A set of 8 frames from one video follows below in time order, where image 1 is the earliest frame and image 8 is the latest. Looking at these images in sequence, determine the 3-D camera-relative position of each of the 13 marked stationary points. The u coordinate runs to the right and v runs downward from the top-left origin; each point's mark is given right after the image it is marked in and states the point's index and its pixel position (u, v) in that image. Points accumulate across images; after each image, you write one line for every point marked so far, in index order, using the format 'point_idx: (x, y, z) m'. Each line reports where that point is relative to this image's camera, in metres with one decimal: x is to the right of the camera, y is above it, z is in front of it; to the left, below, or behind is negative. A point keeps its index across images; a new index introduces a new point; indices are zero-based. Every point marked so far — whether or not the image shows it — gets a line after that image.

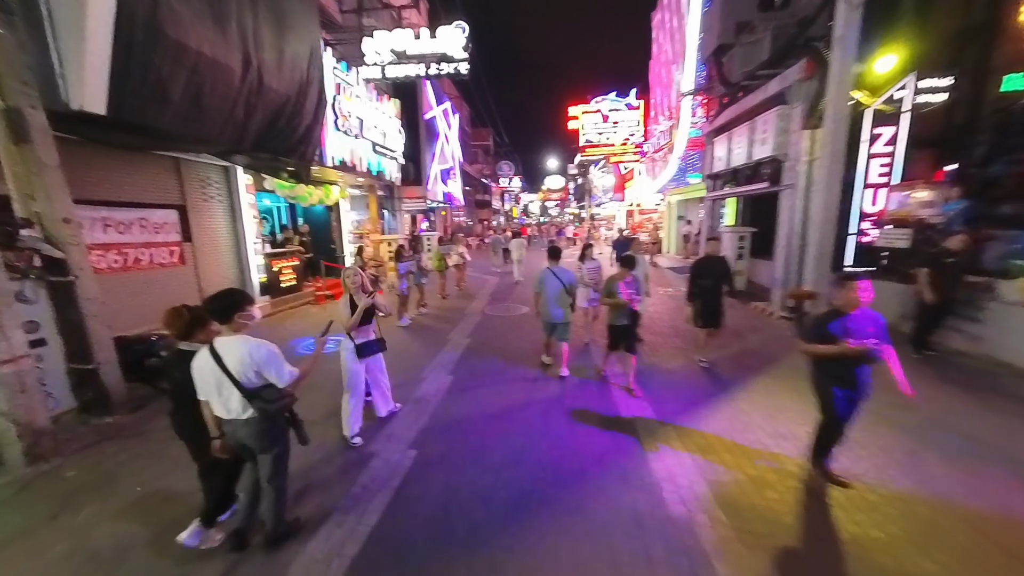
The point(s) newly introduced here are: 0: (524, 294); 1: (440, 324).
0: (+0.5, -0.2, +13.4) m
1: (-2.0, -1.0, +9.9) m
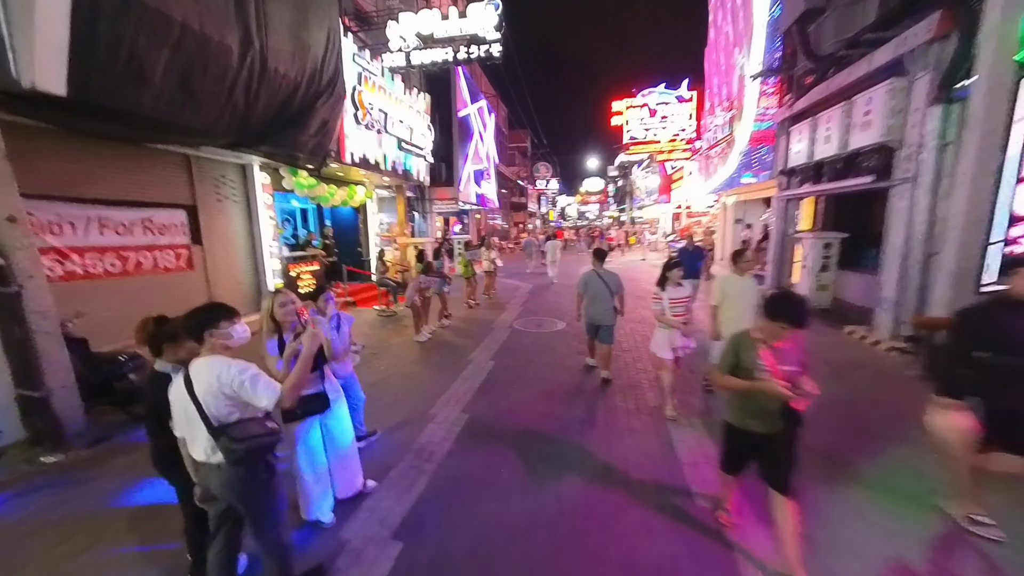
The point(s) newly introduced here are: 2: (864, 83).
0: (+1.6, -0.6, +12.0) m
1: (-1.2, -1.3, +8.7) m
2: (+8.1, +4.7, +8.2) m
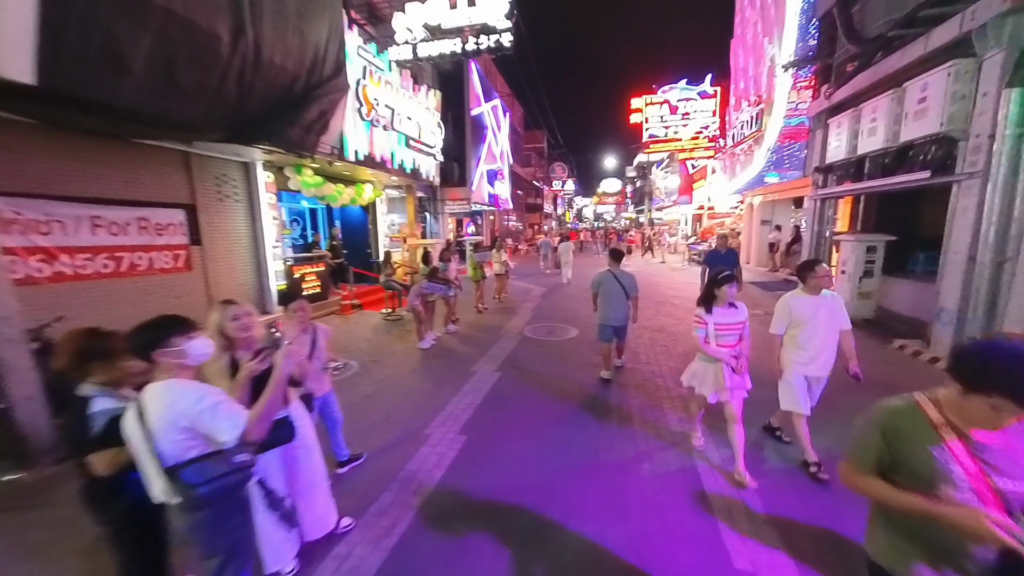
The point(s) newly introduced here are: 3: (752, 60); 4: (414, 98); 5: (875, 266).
0: (+2.0, -0.7, +11.4) m
1: (-1.0, -1.4, +8.2) m
2: (+8.3, +4.5, +7.4) m
3: (+10.5, +10.0, +15.8) m
4: (-3.0, +5.8, +10.9) m
5: (+9.0, +0.5, +8.9) m
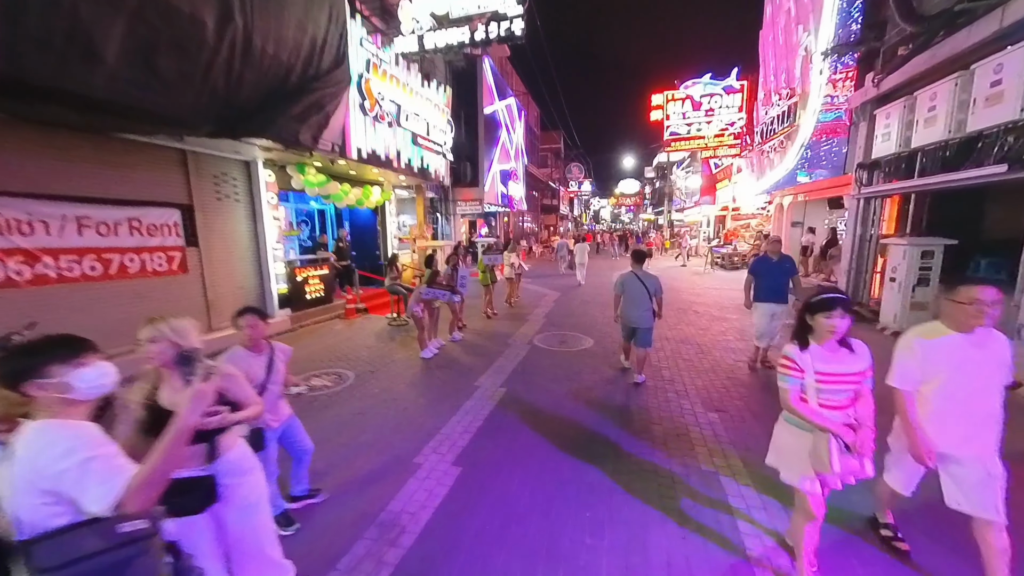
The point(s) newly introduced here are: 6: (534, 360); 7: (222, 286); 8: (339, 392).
0: (+2.3, -0.9, +10.7) m
1: (-0.8, -1.5, +7.6) m
2: (+8.5, +4.3, +6.4) m
3: (+11.1, +9.7, +14.7) m
4: (-2.6, +5.7, +10.5) m
5: (+9.2, +0.3, +7.9) m
6: (+0.4, -1.5, +7.4) m
7: (-6.5, 0.0, +8.1) m
8: (-2.9, -1.8, +6.1) m
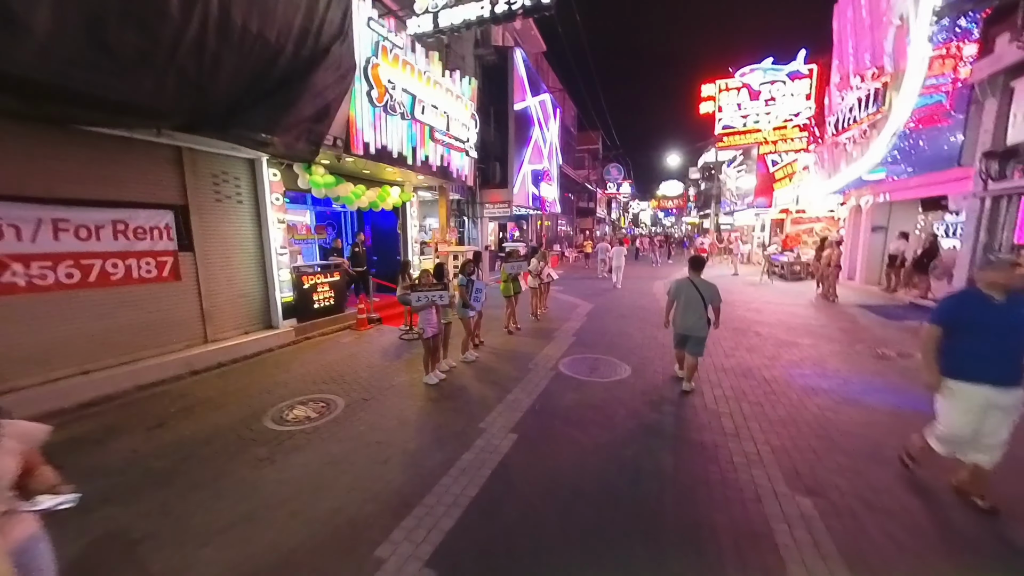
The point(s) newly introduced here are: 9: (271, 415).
0: (+2.9, -1.3, +9.2) m
1: (-0.5, -1.8, +6.4) m
2: (+8.8, +3.9, +4.4) m
3: (+12.3, +9.1, +12.5) m
4: (-1.9, +5.4, +9.5) m
5: (+9.6, -0.2, +5.8) m
6: (+0.8, -1.8, +6.1) m
7: (-6.1, -0.1, +7.5) m
8: (-2.7, -2.0, +5.1) m
9: (-3.6, -1.9, +5.3) m
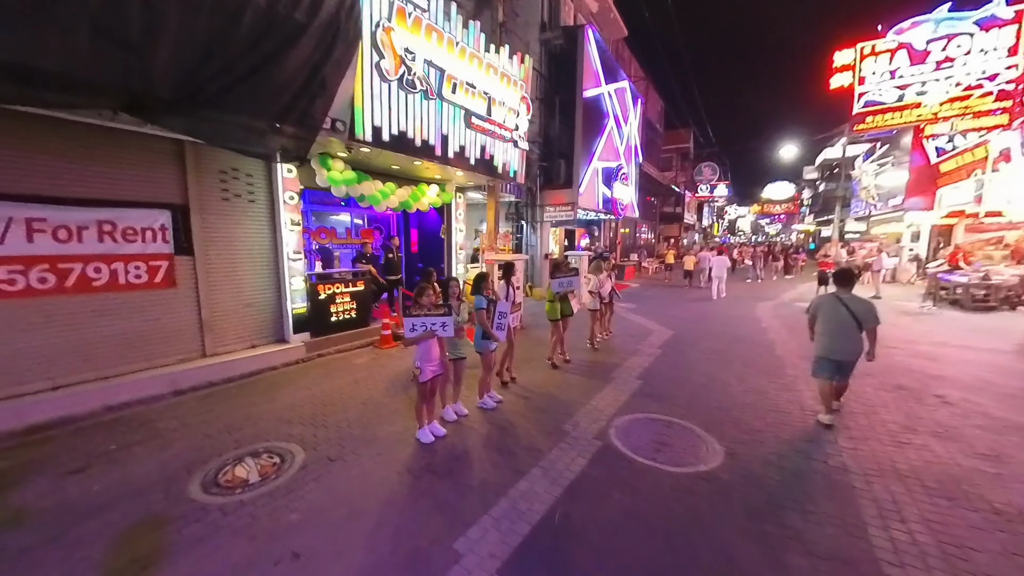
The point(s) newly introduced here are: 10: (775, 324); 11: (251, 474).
0: (+3.7, -1.8, +6.5) m
1: (-0.2, -2.1, +4.5) m
2: (+8.6, +3.2, +0.6) m
3: (+14.0, +8.1, +7.9) m
4: (-0.6, +5.0, +7.9) m
5: (+9.5, -0.9, +1.8) m
6: (+0.9, -2.2, +3.9) m
7: (-5.4, -0.3, +6.8) m
8: (-2.7, -2.2, +3.7) m
9: (-3.5, -2.1, +4.1) m
10: (+8.4, -1.2, +11.5) m
11: (-3.0, -2.1, +4.1) m
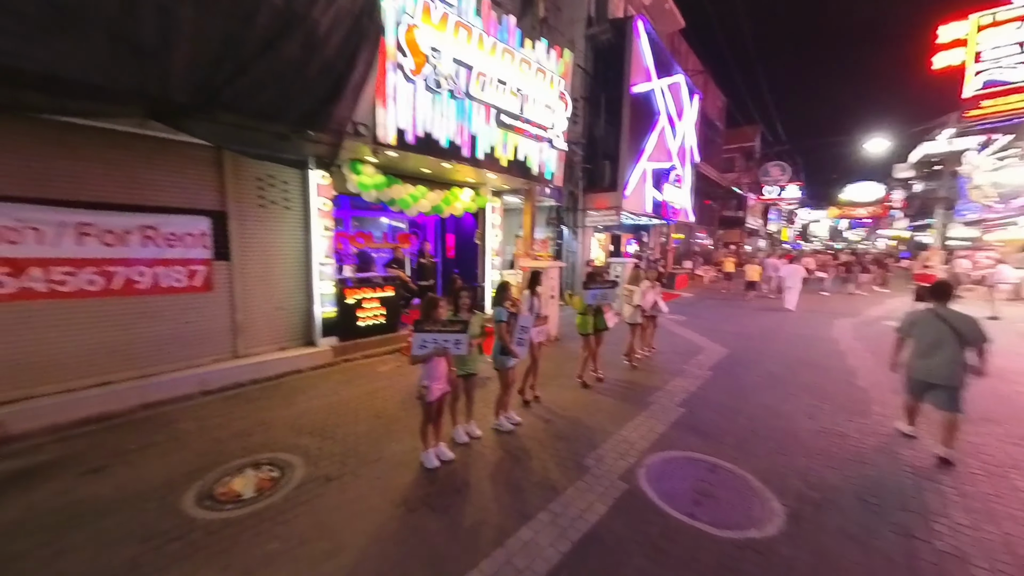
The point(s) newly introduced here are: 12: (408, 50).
0: (+4.0, -2.1, +5.4) m
1: (-0.1, -2.2, +4.0) m
2: (+8.3, +2.9, -1.0) m
3: (+14.7, +7.6, +5.5) m
4: (+0.1, +4.8, +7.5) m
5: (+9.2, -1.2, 0.0) m
6: (+0.9, -2.3, +3.3) m
7: (-4.9, -0.3, +6.9) m
8: (-2.7, -2.3, +3.5) m
9: (-3.4, -2.2, +4.0) m
10: (+9.3, -1.6, +9.8) m
11: (-2.9, -2.2, +4.0) m
12: (-1.6, +3.8, +5.9) m
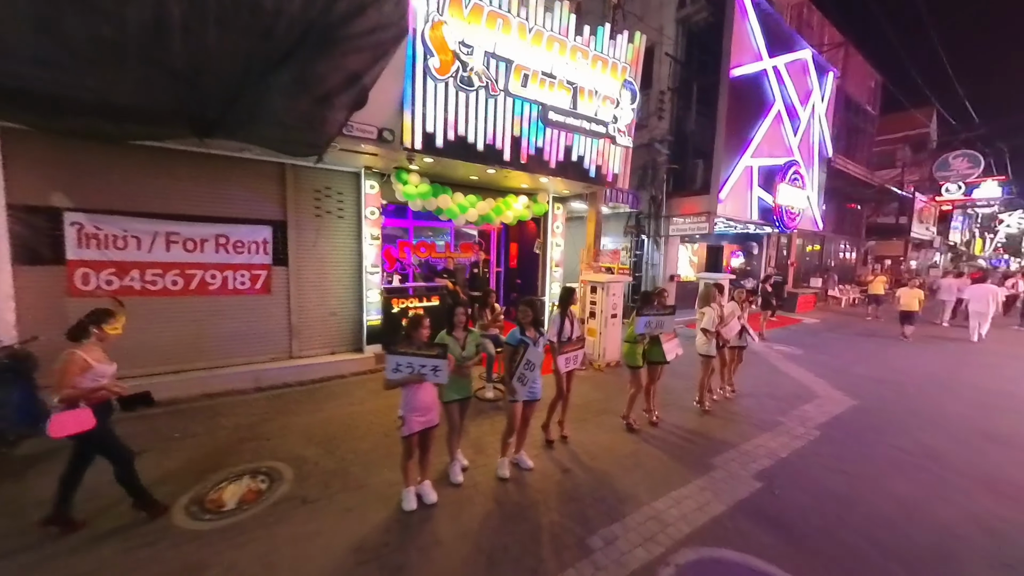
0: (+4.0, -2.5, +3.5) m
1: (-0.4, -2.4, +3.2) m
2: (+6.6, +2.6, -3.7) m
3: (+14.7, +6.8, +1.0) m
4: (+1.1, +4.5, +6.7) m
5: (+7.6, -1.6, -3.1) m
6: (+0.5, -2.5, +2.2) m
7: (-4.1, -0.4, +7.4) m
8: (-3.0, -2.4, +3.4) m
9: (-3.5, -2.2, +4.1) m
10: (+10.3, -2.3, +6.3) m
11: (-3.1, -2.3, +4.0) m
12: (-1.0, +3.7, +5.5) m
